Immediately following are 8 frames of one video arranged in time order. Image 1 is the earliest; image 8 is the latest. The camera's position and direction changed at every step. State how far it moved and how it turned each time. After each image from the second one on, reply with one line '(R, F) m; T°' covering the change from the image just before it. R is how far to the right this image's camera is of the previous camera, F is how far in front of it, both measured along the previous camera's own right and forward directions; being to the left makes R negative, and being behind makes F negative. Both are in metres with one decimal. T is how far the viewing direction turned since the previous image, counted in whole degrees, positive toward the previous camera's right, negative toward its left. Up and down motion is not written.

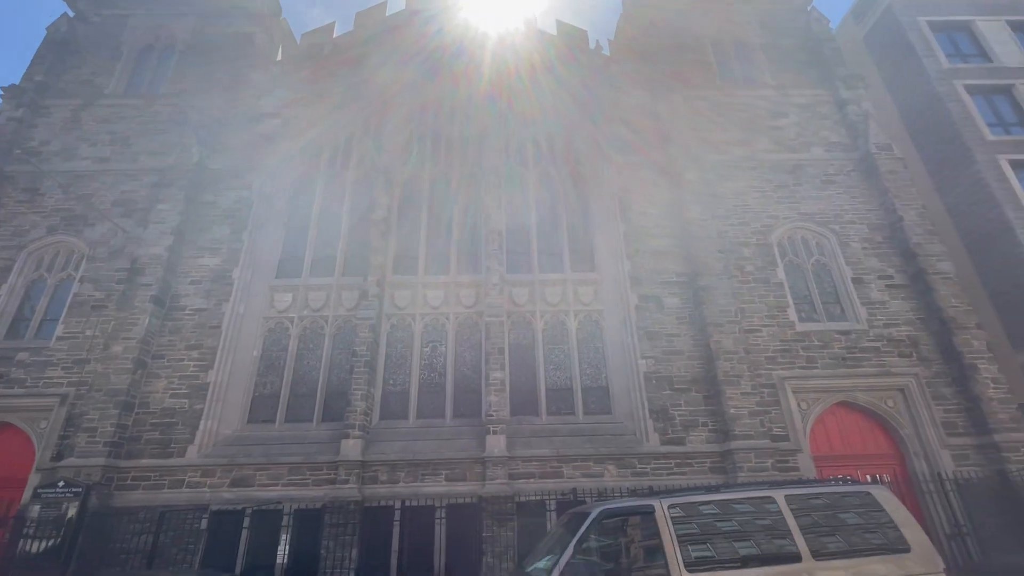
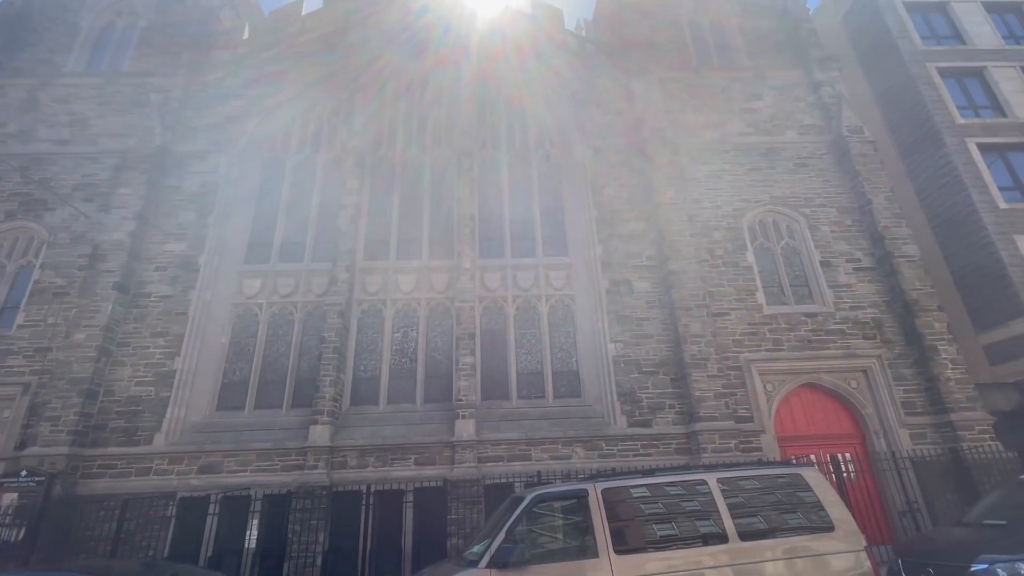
(+0.5, 0.0) m; +1°
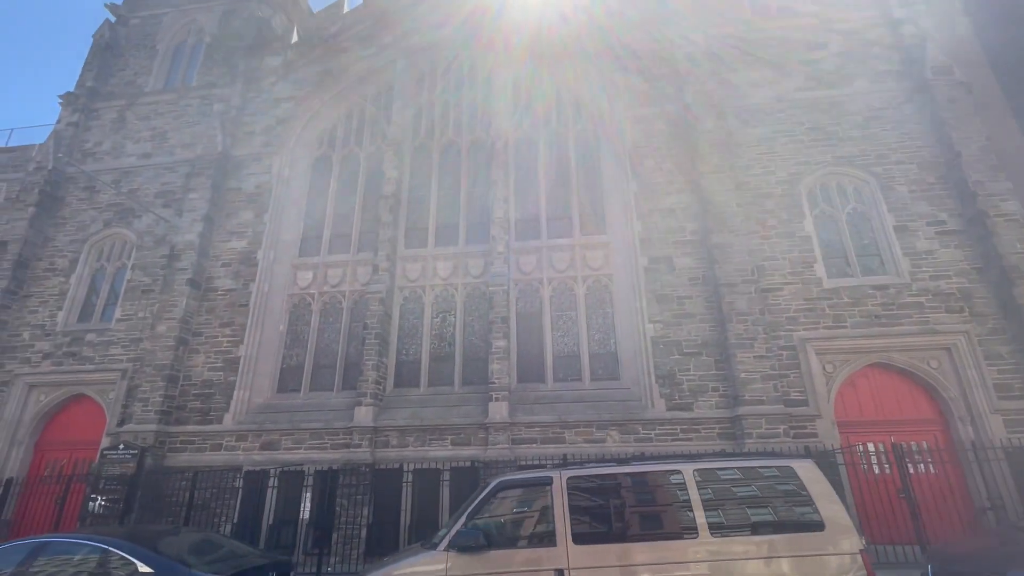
(+1.0, +0.2) m; -9°
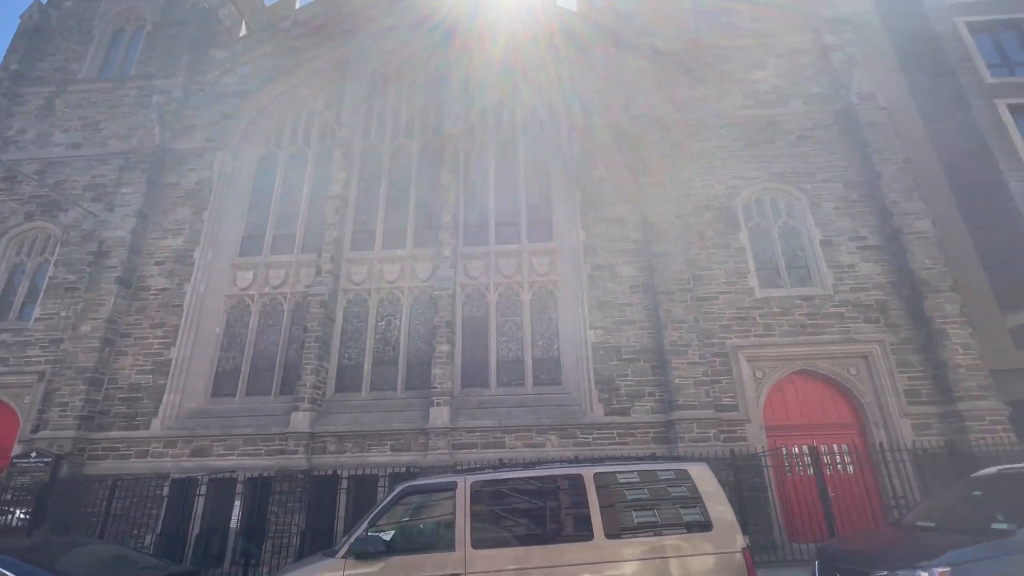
(+0.5, -0.1) m; +4°
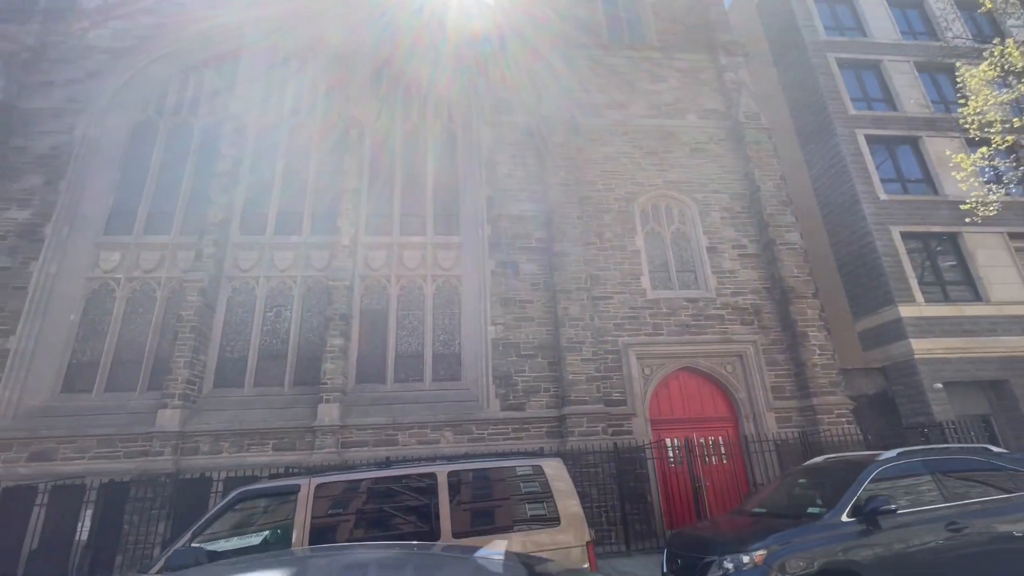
(+0.5, +0.1) m; +9°
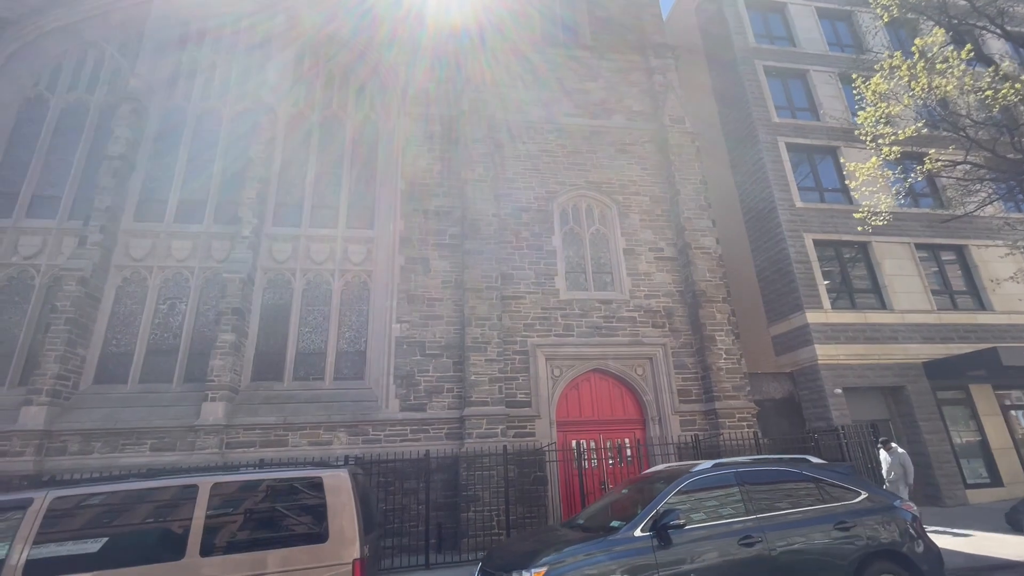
(+1.5, +0.2) m; +3°
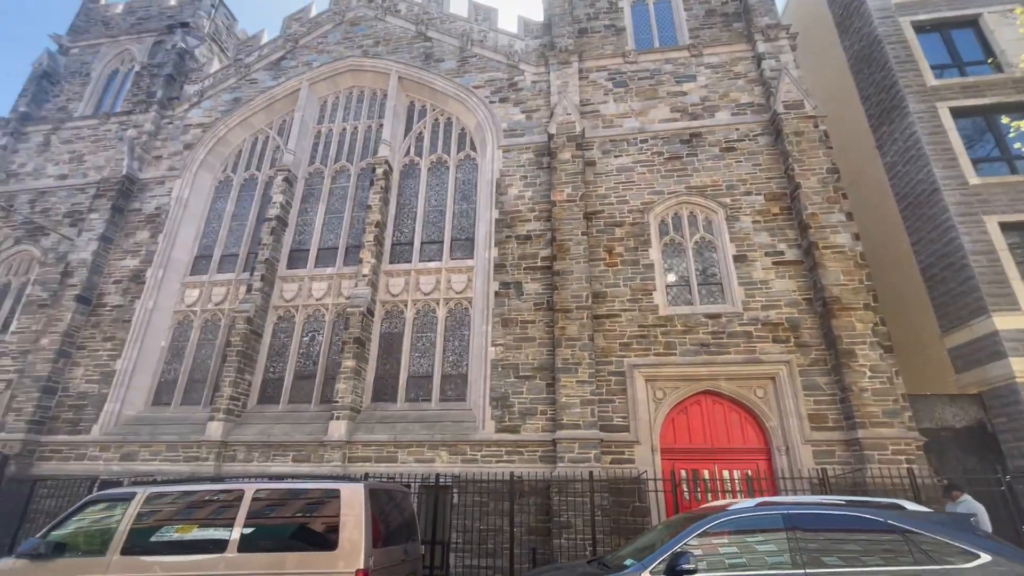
(+1.3, +0.2) m; -18°
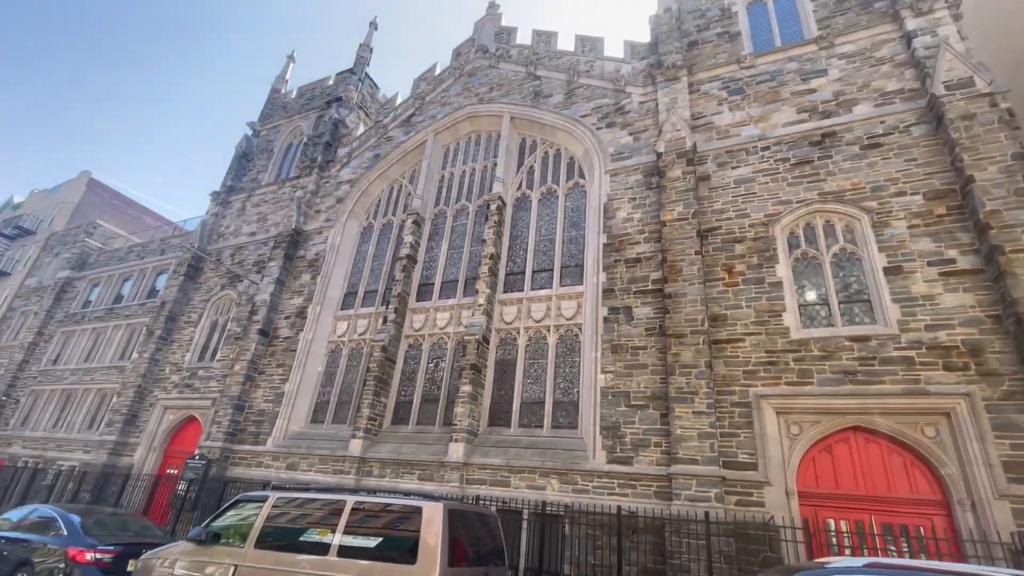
(+0.6, 0.0) m; -16°
